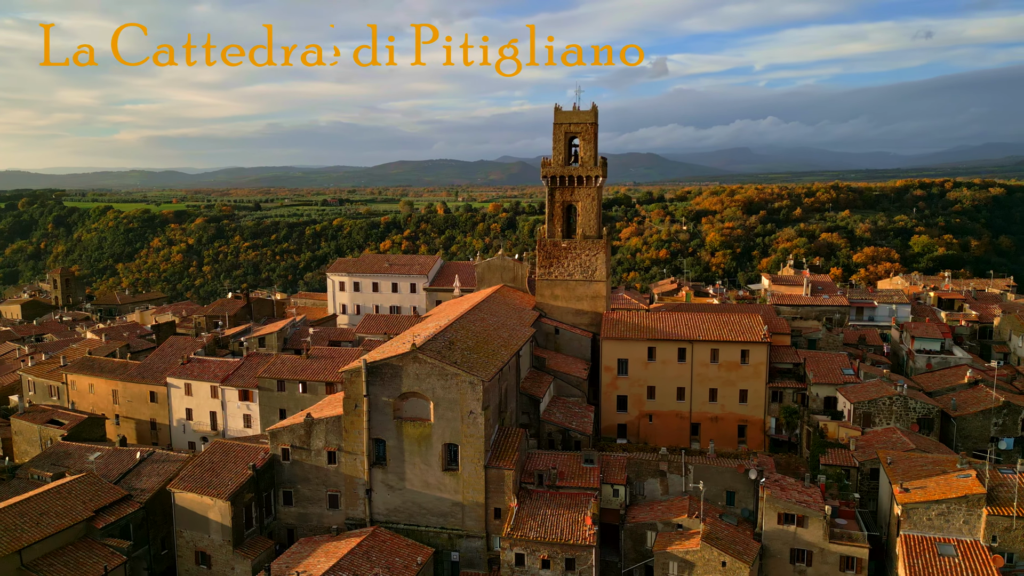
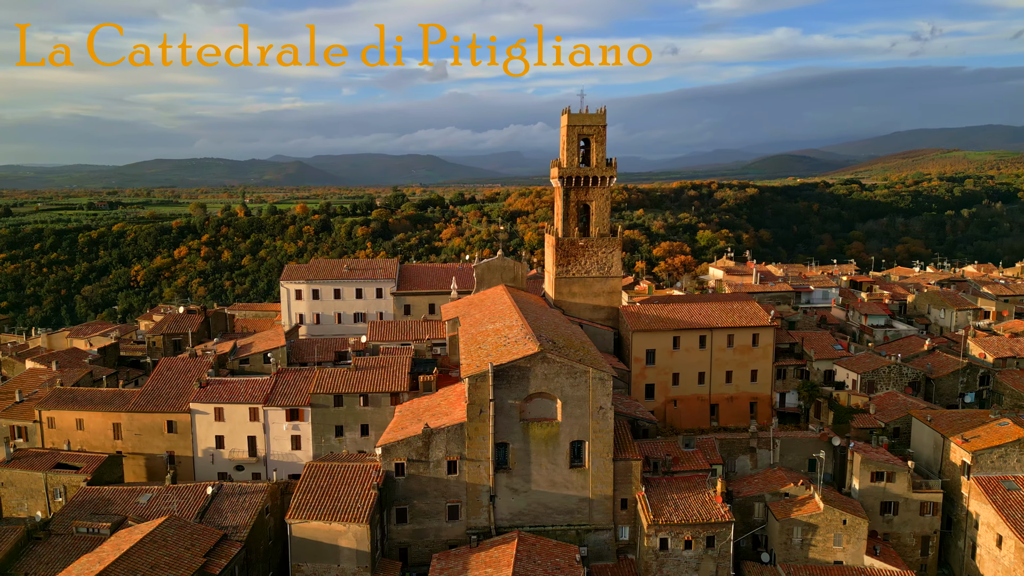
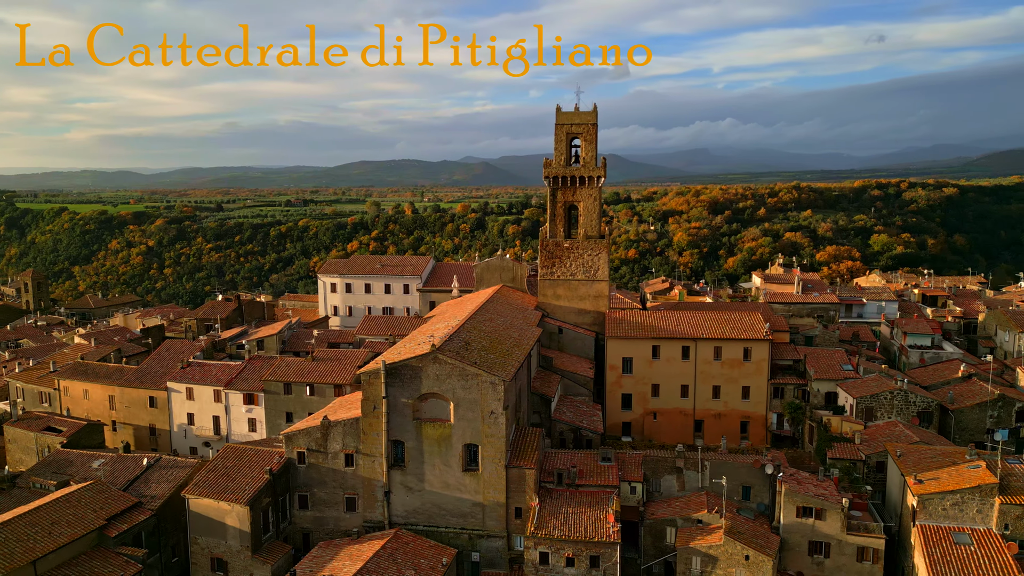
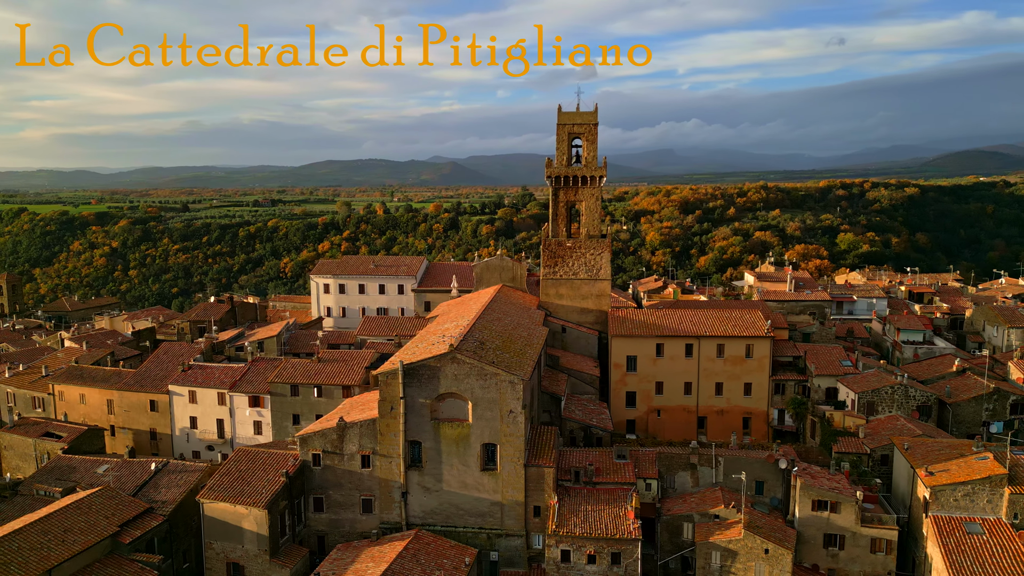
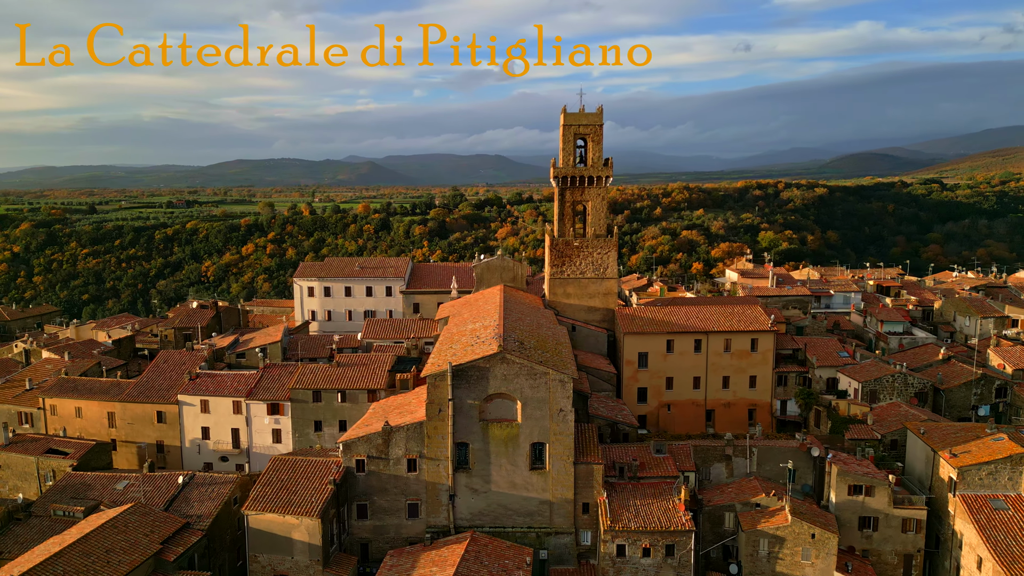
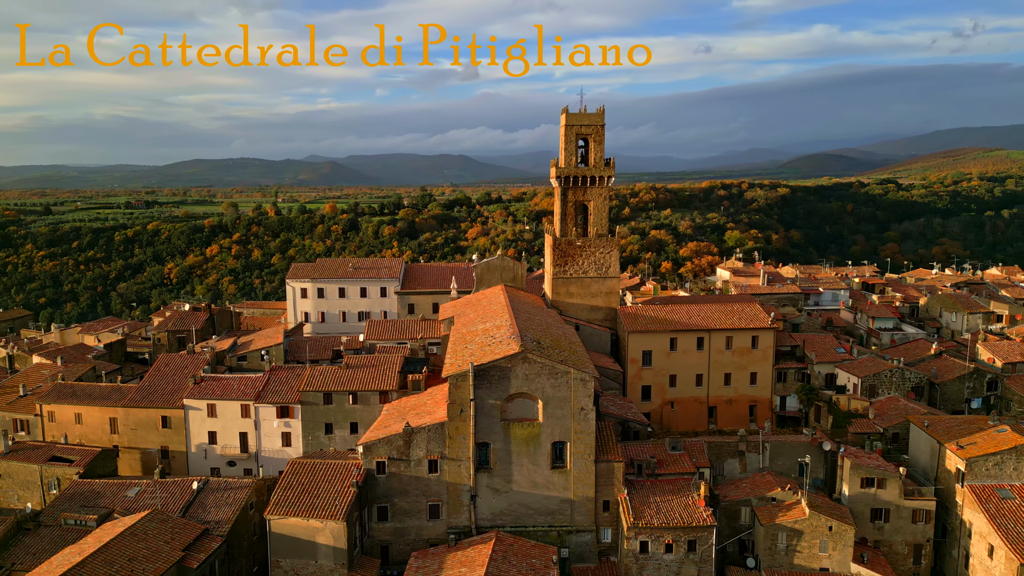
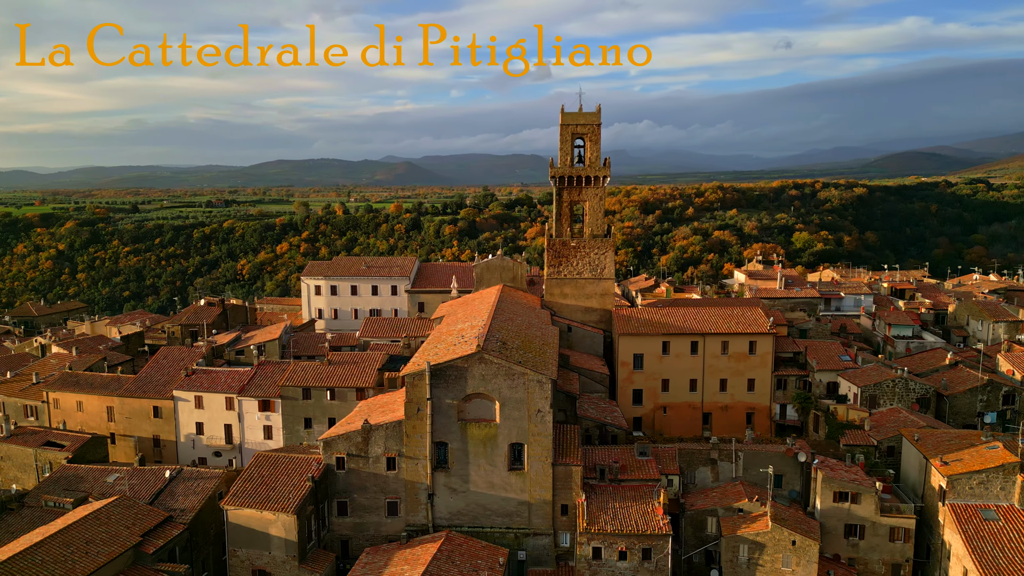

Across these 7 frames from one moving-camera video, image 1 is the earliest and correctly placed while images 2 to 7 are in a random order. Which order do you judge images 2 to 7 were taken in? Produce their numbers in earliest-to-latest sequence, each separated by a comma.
3, 4, 7, 5, 6, 2
